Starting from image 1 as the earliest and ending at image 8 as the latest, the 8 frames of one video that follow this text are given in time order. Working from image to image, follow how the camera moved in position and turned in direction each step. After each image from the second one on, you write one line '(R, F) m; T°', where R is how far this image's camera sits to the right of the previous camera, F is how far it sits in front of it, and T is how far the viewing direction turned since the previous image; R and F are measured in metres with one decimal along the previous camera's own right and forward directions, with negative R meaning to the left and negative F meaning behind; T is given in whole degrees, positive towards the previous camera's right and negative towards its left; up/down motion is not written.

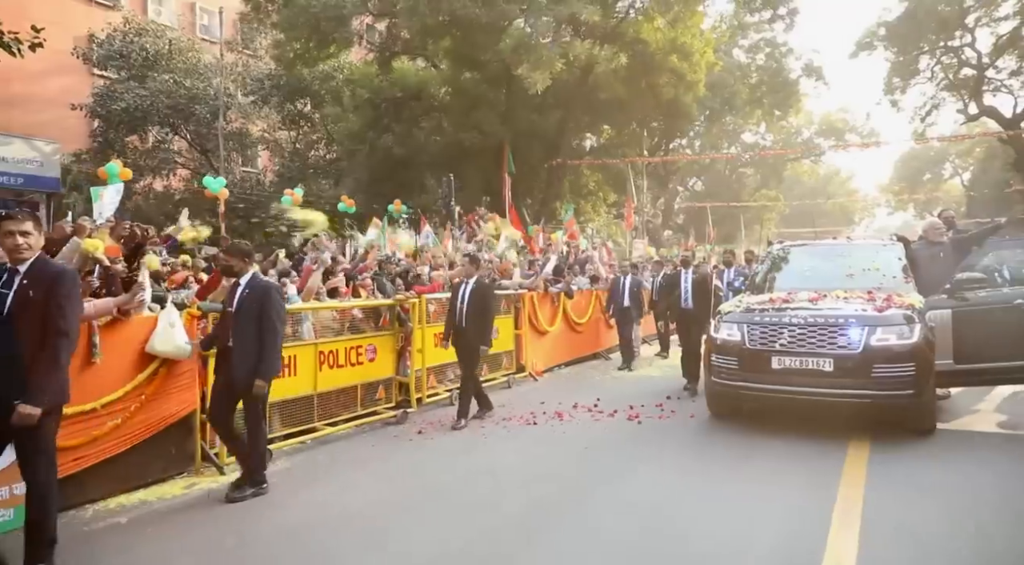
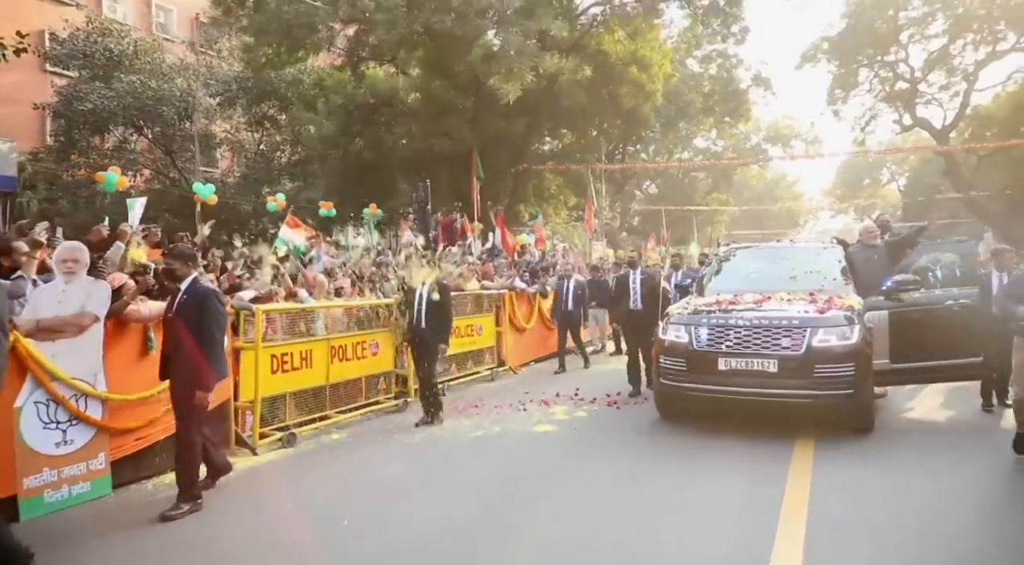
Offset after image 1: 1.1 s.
(-0.4, -0.6) m; +4°
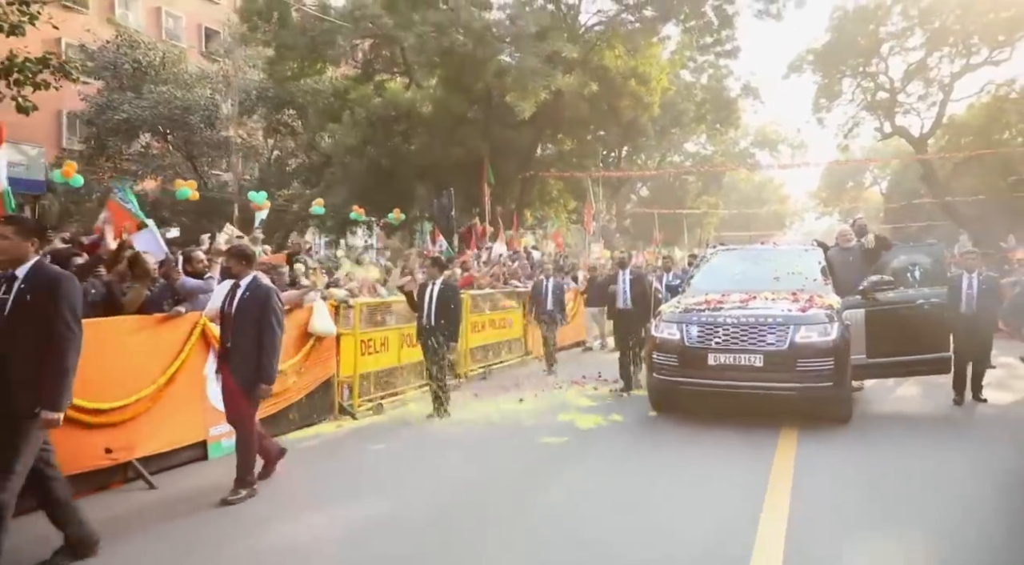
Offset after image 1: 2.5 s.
(-0.6, -1.3) m; +1°
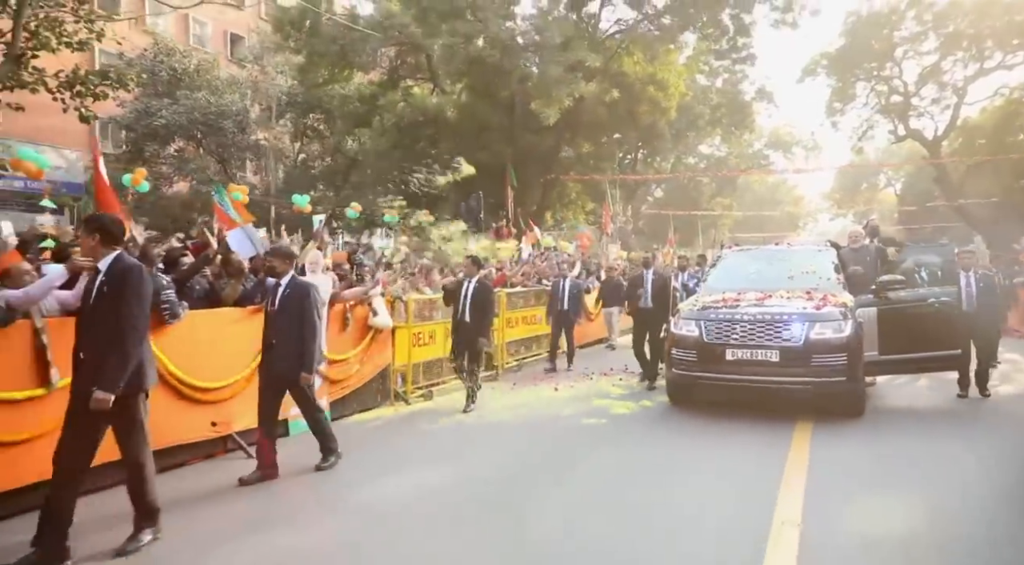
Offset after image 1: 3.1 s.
(-0.3, -0.6) m; -1°
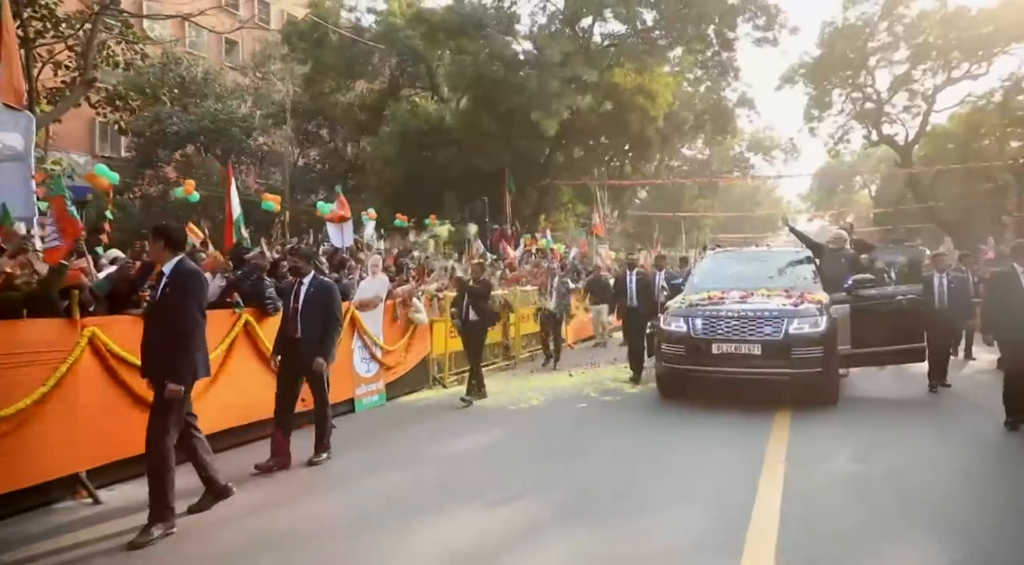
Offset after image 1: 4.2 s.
(-0.5, -1.1) m; +2°
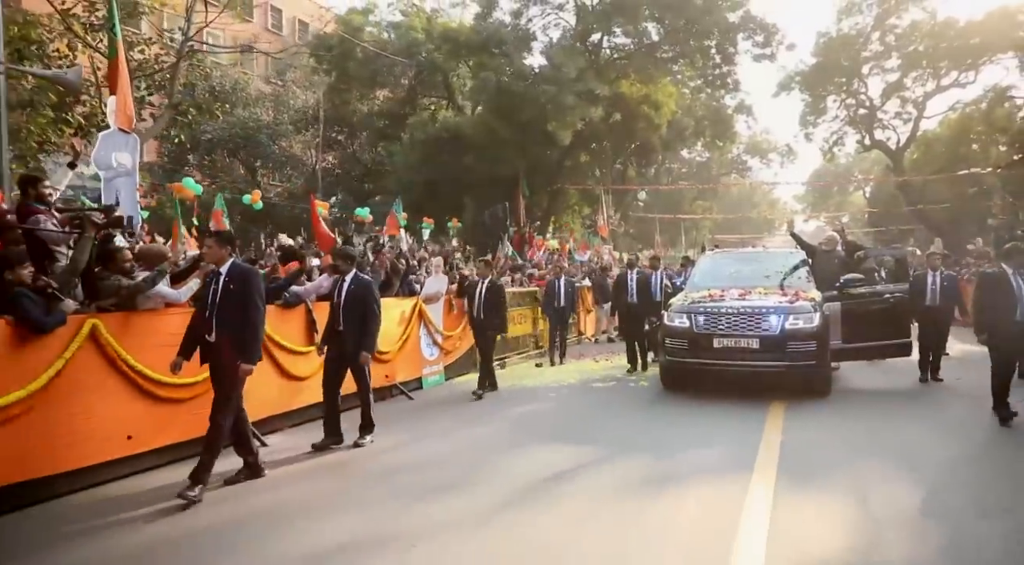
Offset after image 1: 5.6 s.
(-0.5, -1.3) m; 0°
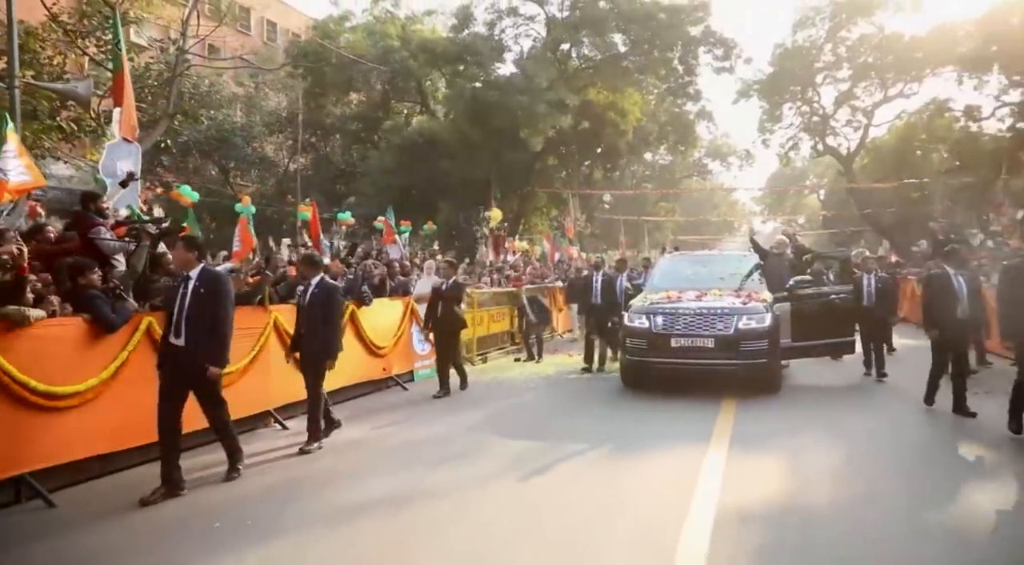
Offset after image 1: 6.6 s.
(-0.2, -0.8) m; +3°
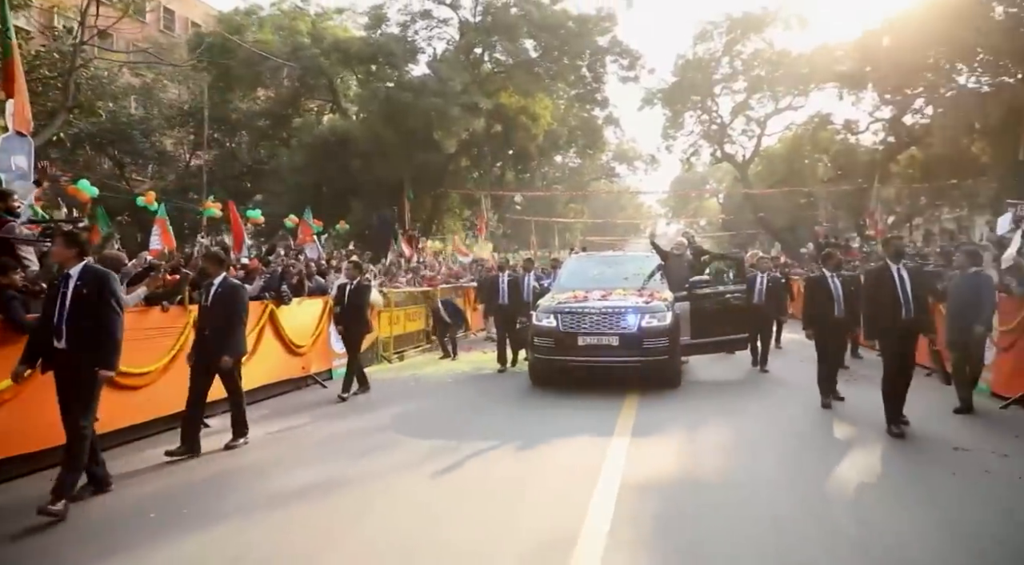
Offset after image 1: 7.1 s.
(-0.1, -0.3) m; +7°
